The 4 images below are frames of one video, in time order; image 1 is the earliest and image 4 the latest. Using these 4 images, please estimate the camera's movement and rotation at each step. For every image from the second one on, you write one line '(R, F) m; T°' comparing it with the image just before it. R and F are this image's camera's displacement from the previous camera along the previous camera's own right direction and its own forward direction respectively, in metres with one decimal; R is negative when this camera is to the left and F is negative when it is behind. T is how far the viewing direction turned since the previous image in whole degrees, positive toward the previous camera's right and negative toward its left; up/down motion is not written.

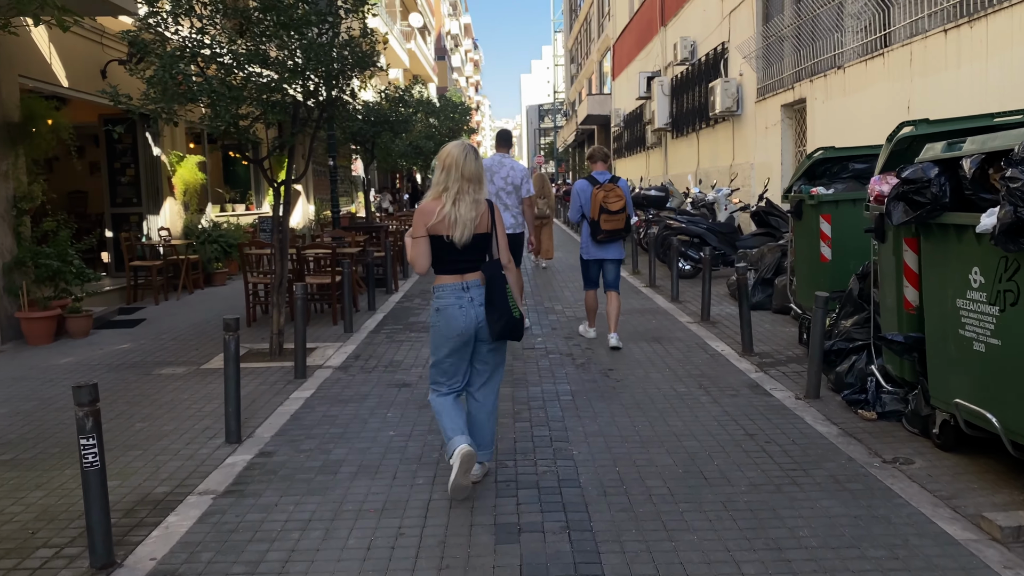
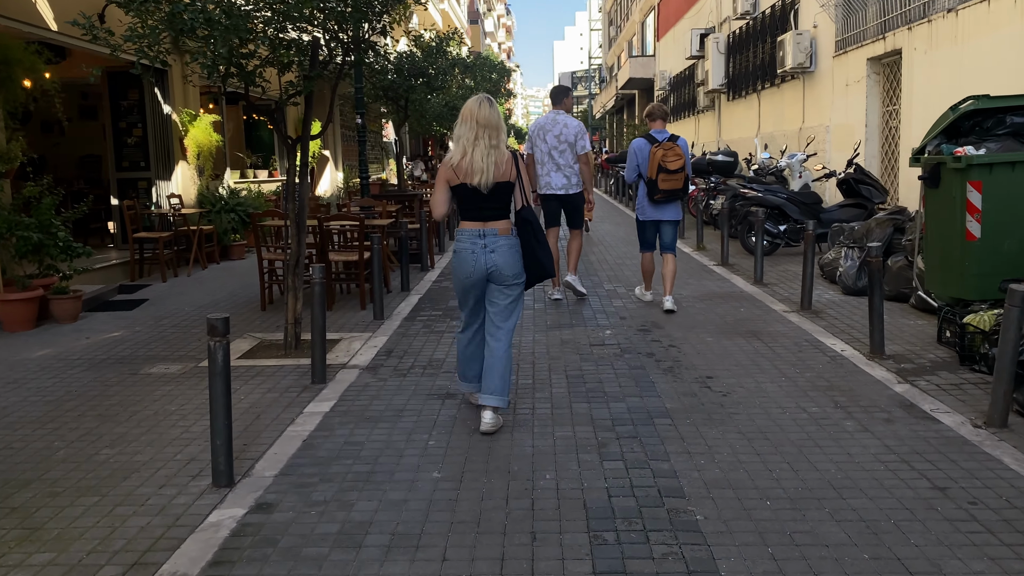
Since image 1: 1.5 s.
(-0.3, +1.5) m; -2°
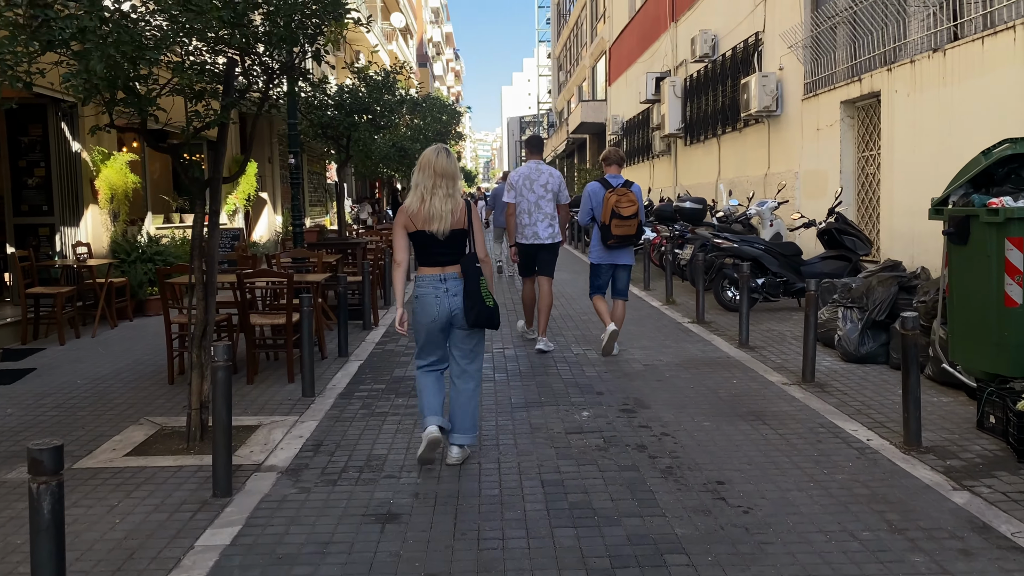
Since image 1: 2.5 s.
(-0.1, +1.2) m; +4°
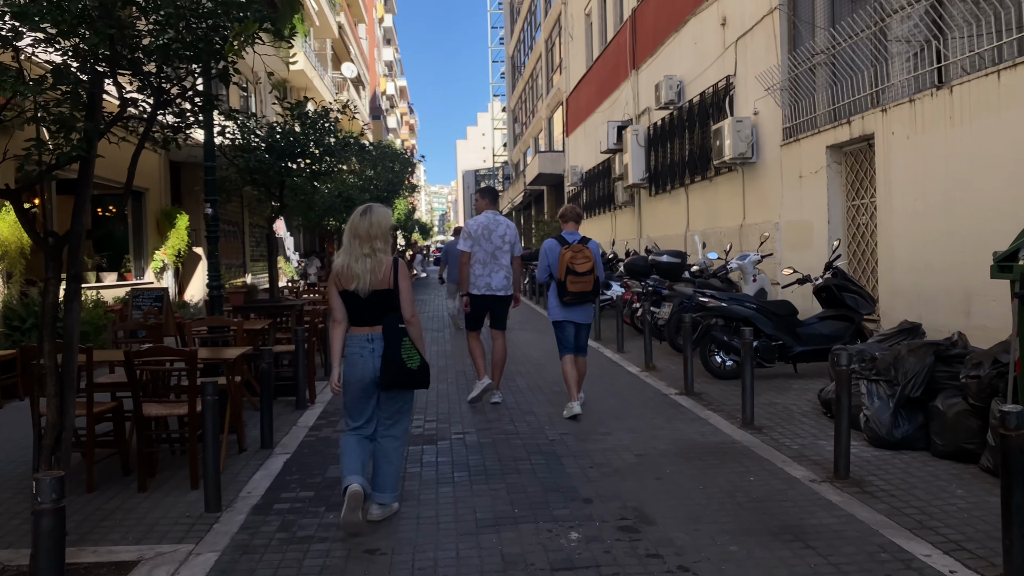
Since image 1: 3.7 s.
(0.0, +1.4) m; +3°
